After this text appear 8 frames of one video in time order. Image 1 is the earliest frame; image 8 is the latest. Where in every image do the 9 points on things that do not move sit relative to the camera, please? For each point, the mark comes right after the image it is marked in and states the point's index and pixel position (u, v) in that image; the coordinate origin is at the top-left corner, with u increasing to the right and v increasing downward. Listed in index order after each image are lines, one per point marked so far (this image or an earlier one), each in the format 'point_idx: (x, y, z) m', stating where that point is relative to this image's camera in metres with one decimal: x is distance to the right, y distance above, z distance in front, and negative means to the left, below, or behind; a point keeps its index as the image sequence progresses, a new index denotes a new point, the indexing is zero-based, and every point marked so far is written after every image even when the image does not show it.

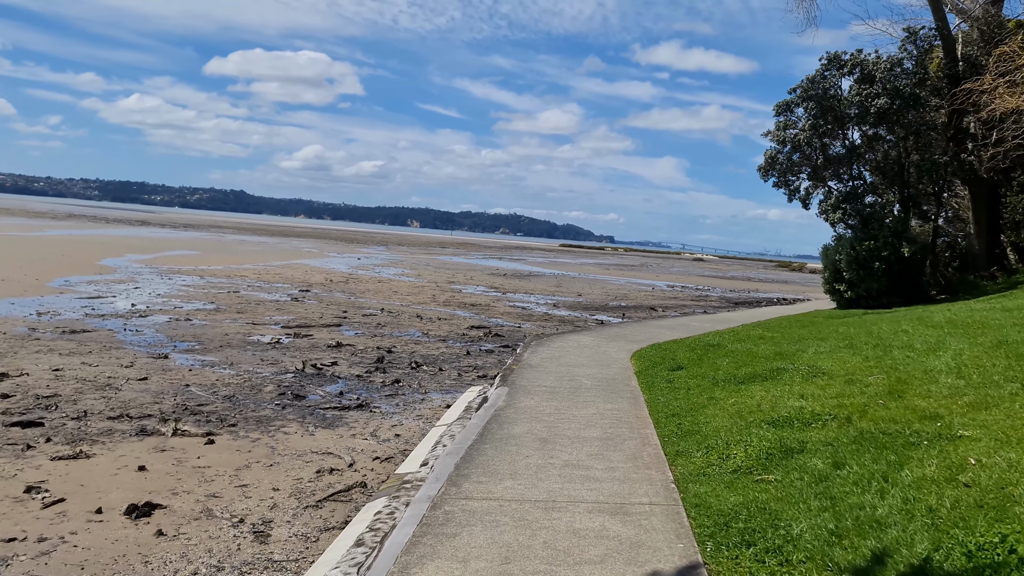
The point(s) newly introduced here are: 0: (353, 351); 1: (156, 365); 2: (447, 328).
0: (-2.7, -1.1, +13.9) m
1: (-4.8, -1.0, +11.3) m
2: (-1.4, -0.9, +18.3) m
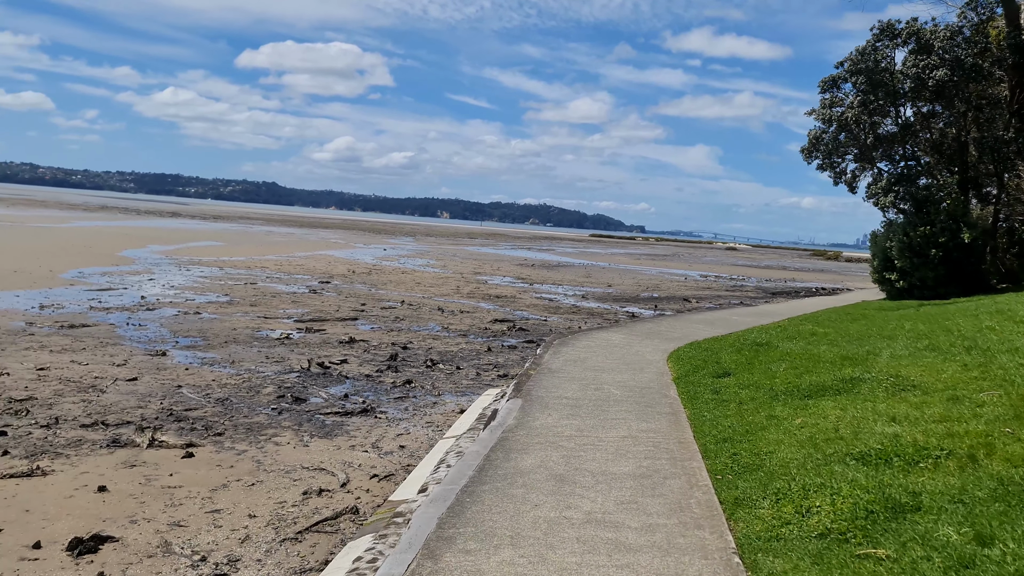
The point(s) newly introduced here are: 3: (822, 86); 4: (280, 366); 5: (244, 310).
0: (-2.3, -0.9, +13.0) m
1: (-4.5, -1.0, +10.5) m
2: (-0.9, -0.7, +17.4) m
3: (+6.2, +4.0, +16.9) m
4: (-3.1, -1.0, +11.1) m
5: (-5.4, -0.4, +16.8) m
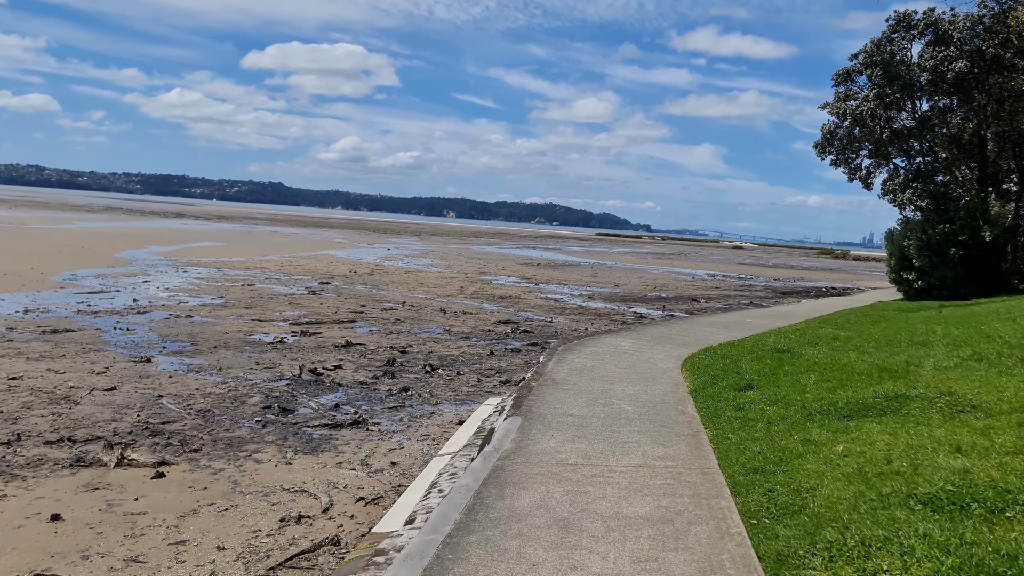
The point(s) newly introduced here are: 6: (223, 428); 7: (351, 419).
0: (-2.2, -1.0, +12.5) m
1: (-4.5, -1.0, +9.9) m
2: (-0.8, -0.7, +16.8) m
3: (+6.3, +4.1, +16.2) m
4: (-3.0, -1.1, +10.5) m
5: (-5.3, -0.5, +16.2) m
6: (-2.6, -1.3, +7.6) m
7: (-1.6, -1.3, +8.2) m
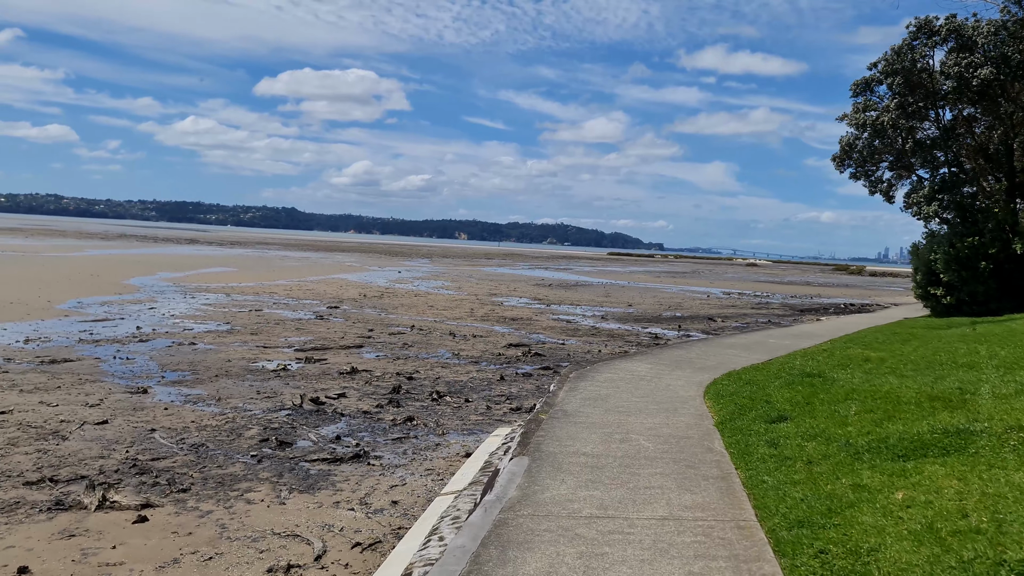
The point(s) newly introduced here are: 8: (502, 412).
0: (-2.1, -1.3, +12.0) m
1: (-4.4, -1.3, +9.5) m
2: (-0.6, -1.1, +16.4) m
3: (+6.4, +3.7, +15.8) m
4: (-2.9, -1.4, +10.1) m
5: (-5.1, -1.0, +15.8) m
6: (-2.5, -1.5, +7.2) m
7: (-1.5, -1.5, +7.7) m
8: (-0.1, -1.5, +10.0) m
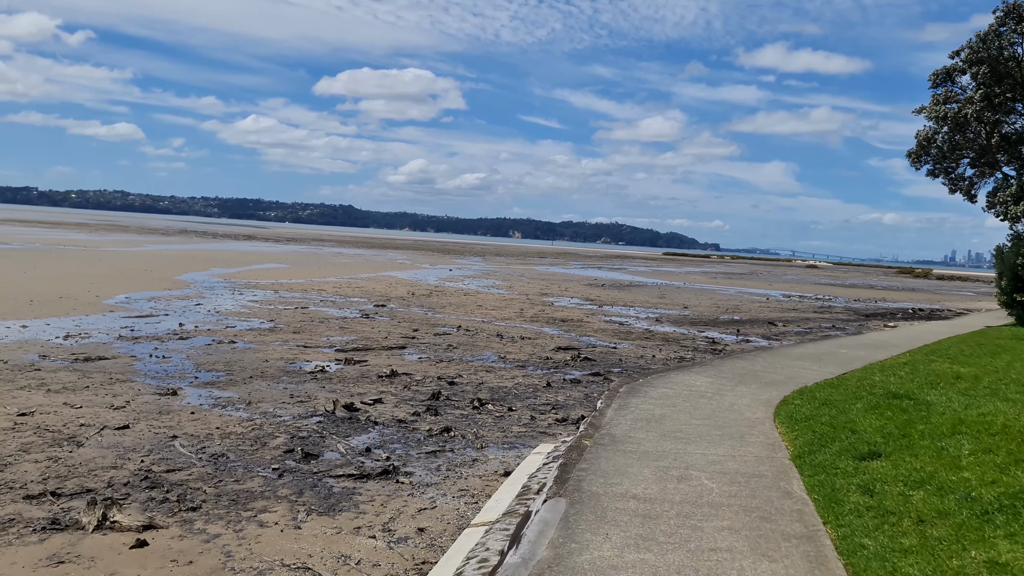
0: (-1.4, -1.3, +11.4) m
1: (-3.9, -1.3, +9.1) m
2: (+0.3, -1.2, +15.7) m
3: (+7.4, +3.6, +14.6) m
4: (-2.4, -1.4, +9.6) m
5: (-4.2, -0.9, +15.4) m
6: (-2.2, -1.5, +6.6) m
7: (-1.1, -1.5, +7.1) m
8: (+0.4, -1.5, +9.2) m
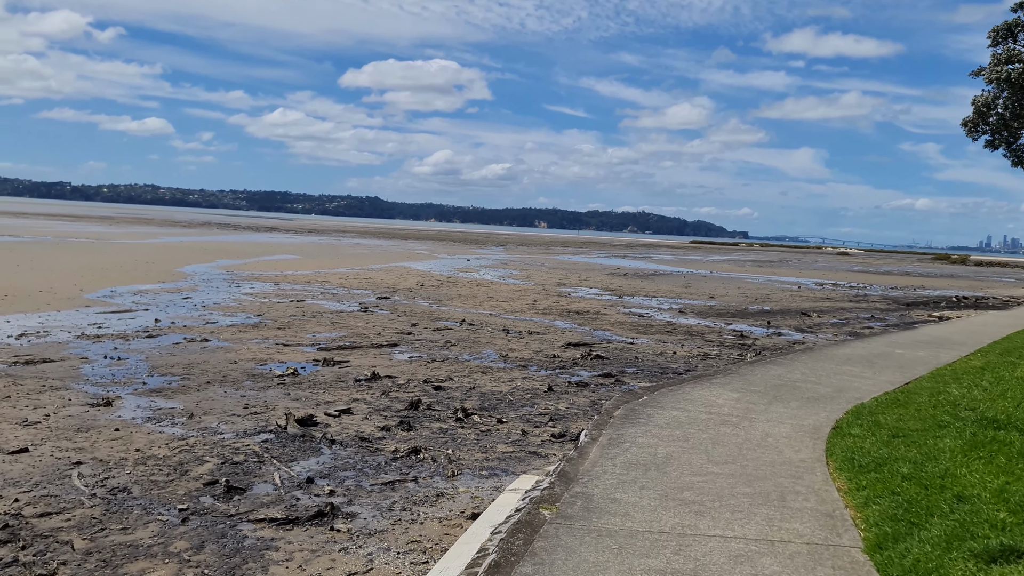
0: (-1.5, -1.2, +10.0) m
1: (-4.0, -1.2, +7.7) m
2: (+0.4, -1.0, +14.2) m
3: (+7.4, +3.8, +12.8) m
4: (-2.5, -1.3, +8.1) m
5: (-4.1, -0.8, +14.0) m
6: (-2.4, -1.5, +5.2) m
7: (-1.3, -1.5, +5.6) m
8: (+0.3, -1.4, +7.7) m
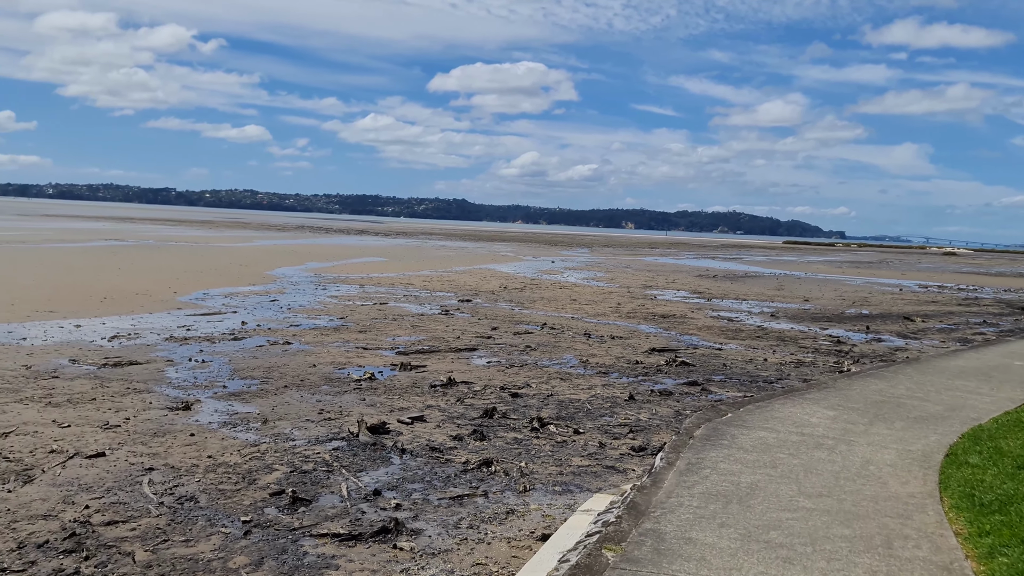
0: (-0.6, -1.2, +9.8) m
1: (-3.3, -1.3, +7.7) m
2: (+1.7, -1.0, +13.7) m
3: (+8.5, +3.8, +11.7) m
4: (-1.8, -1.3, +8.0) m
5: (-2.8, -0.8, +14.1) m
6: (-2.0, -1.5, +5.1) m
7: (-0.8, -1.5, +5.4) m
8: (+0.9, -1.5, +7.3) m
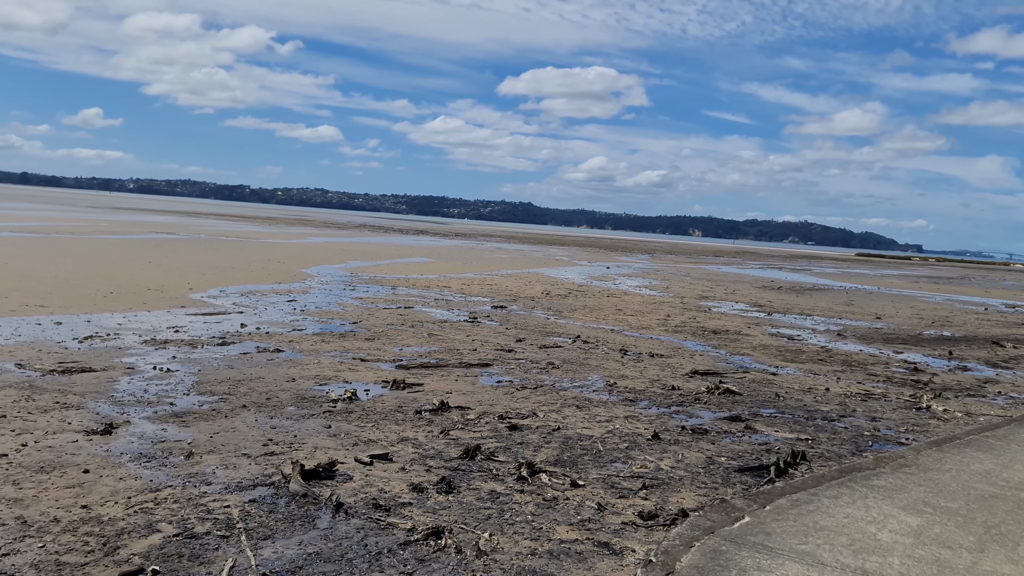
0: (-0.6, -1.3, +8.1) m
1: (-3.5, -1.3, +6.3) m
2: (+2.0, -1.2, +11.9) m
3: (+8.8, +3.4, +9.4) m
4: (-1.9, -1.4, +6.5) m
5: (-2.4, -0.9, +12.6) m
6: (-2.4, -1.5, +3.6) m
7: (-1.2, -1.6, +3.8) m
8: (+0.7, -1.6, +5.6) m
